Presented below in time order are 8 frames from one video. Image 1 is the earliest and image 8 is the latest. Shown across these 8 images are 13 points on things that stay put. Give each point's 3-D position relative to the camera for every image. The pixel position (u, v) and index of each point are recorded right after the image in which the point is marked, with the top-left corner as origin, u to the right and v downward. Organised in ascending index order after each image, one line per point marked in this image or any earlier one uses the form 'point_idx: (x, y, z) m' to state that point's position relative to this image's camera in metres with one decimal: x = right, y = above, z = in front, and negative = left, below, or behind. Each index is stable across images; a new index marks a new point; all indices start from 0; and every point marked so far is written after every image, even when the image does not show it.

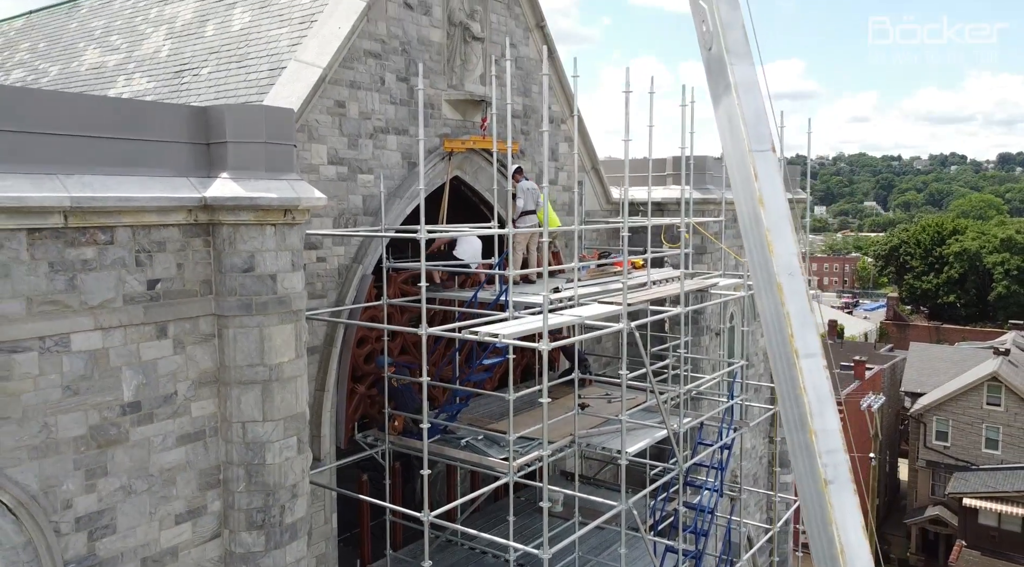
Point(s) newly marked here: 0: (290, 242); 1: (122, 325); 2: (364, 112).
0: (-2.0, +0.4, +8.0) m
1: (-3.2, -0.3, +7.1) m
2: (-2.0, +2.3, +11.6) m
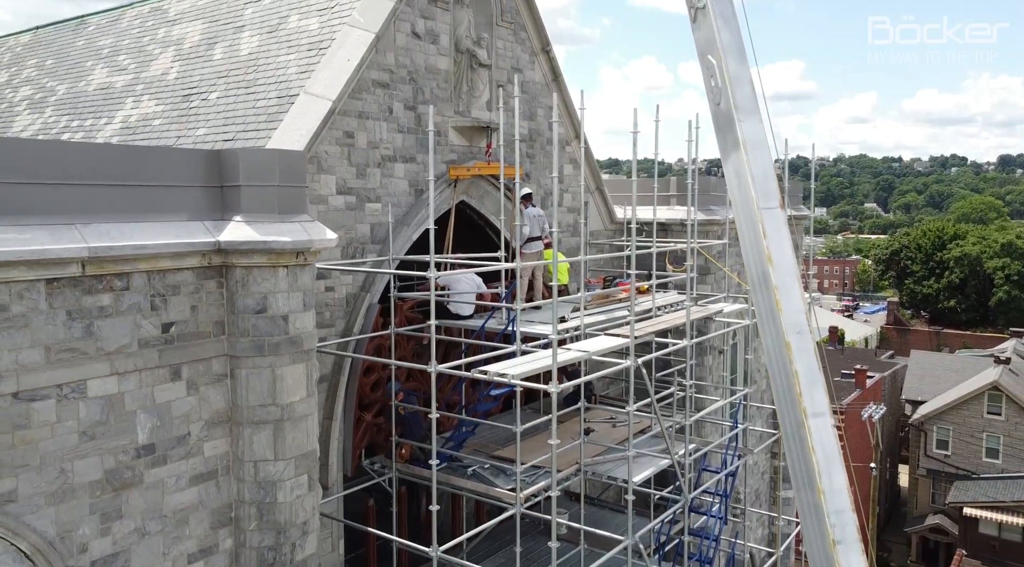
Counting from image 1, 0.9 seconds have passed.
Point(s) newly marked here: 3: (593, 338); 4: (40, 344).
0: (-2.0, 0.0, +8.1) m
1: (-3.1, -0.7, +7.2) m
2: (-1.9, +1.9, +11.7) m
3: (+1.0, -0.7, +10.3) m
4: (-3.6, -0.5, +6.5) m
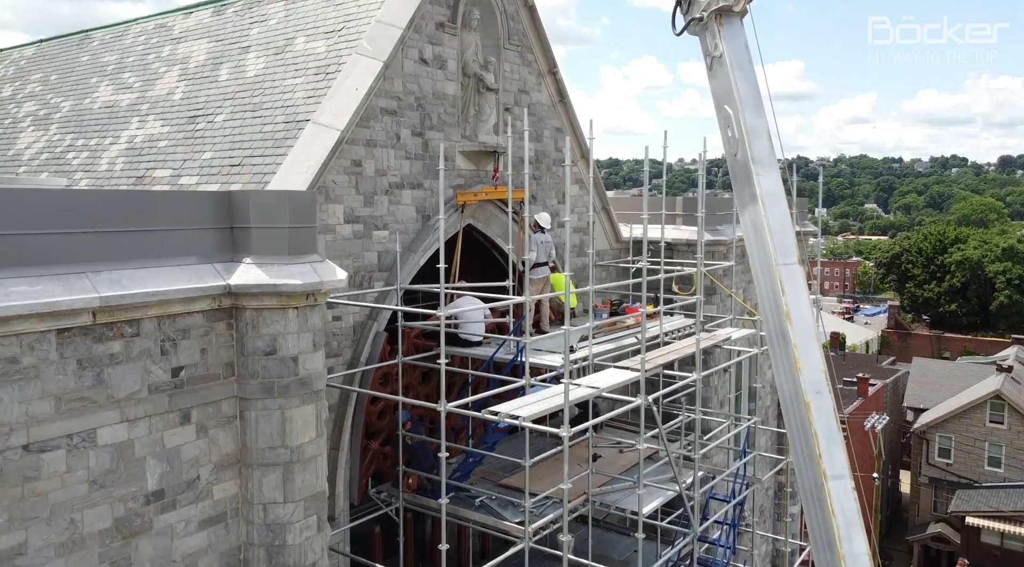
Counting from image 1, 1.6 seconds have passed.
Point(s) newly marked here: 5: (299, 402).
0: (-1.9, -0.4, +8.0) m
1: (-3.0, -1.1, +7.1) m
2: (-1.8, +1.5, +11.6) m
3: (+1.1, -1.0, +10.2) m
4: (-3.5, -0.8, +6.5) m
5: (-2.0, -1.1, +7.9) m
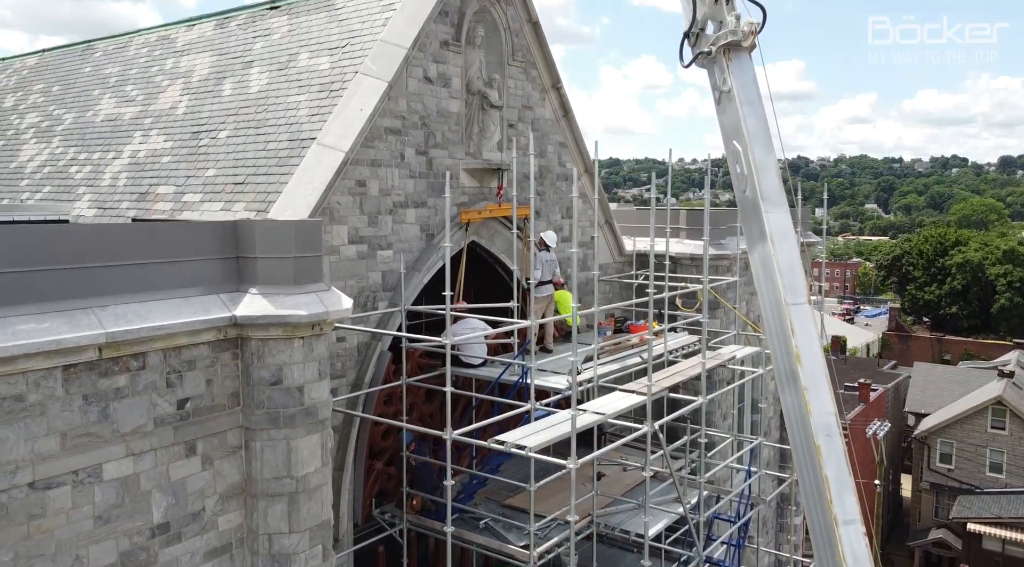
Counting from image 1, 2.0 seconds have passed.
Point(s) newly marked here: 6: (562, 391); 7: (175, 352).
0: (-1.8, -0.6, +8.0) m
1: (-3.0, -1.4, +7.1) m
2: (-1.7, +1.3, +11.6) m
3: (+1.2, -1.3, +10.2) m
4: (-3.4, -1.1, +6.5) m
5: (-1.9, -1.3, +7.9) m
6: (+0.6, -1.3, +10.7) m
7: (-2.8, -0.6, +7.2) m
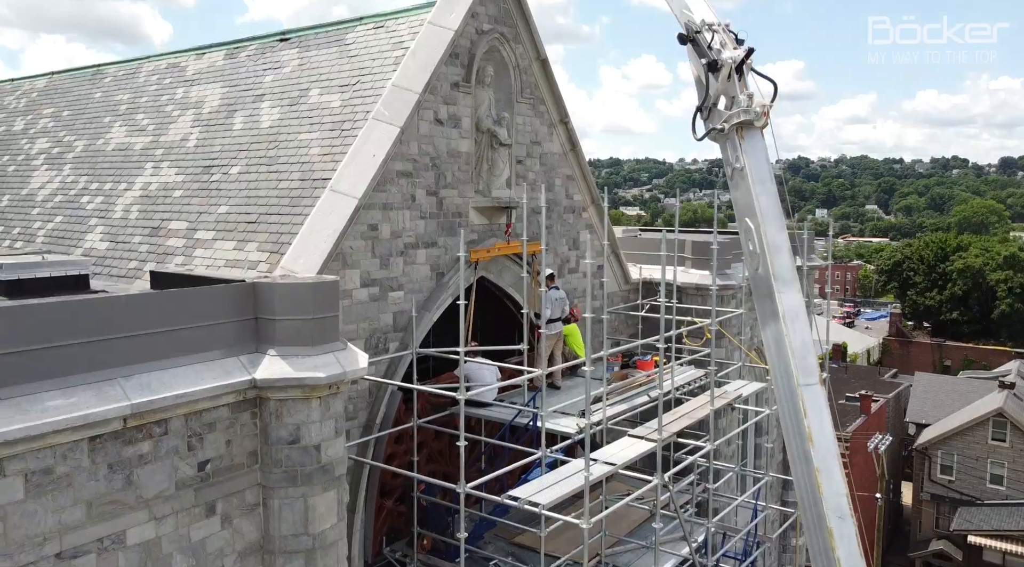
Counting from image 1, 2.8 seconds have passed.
0: (-1.7, -1.2, +8.1) m
1: (-2.8, -1.9, +7.2) m
2: (-1.6, +0.7, +11.7) m
3: (+1.3, -1.9, +10.3) m
4: (-3.3, -1.7, +6.6) m
5: (-1.8, -1.9, +8.0) m
6: (+0.8, -1.9, +10.9) m
7: (-2.7, -1.1, +7.4) m
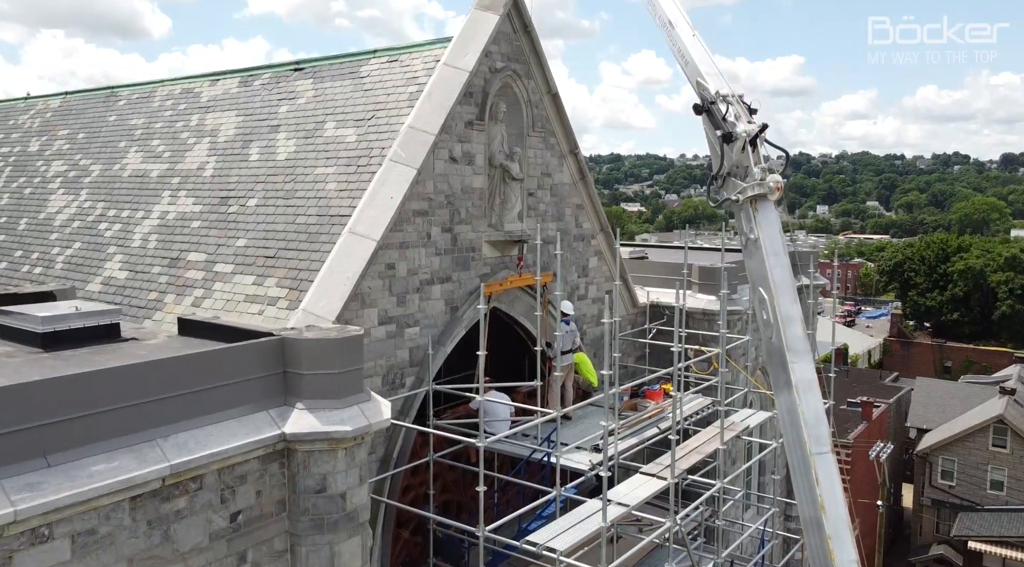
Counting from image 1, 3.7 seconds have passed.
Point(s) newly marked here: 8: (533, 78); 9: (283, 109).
0: (-1.5, -1.7, +8.4) m
1: (-2.6, -2.4, +7.5) m
2: (-1.4, +0.2, +12.0) m
3: (+1.5, -2.4, +10.6) m
4: (-3.1, -2.2, +6.9) m
5: (-1.6, -2.4, +8.3) m
6: (+0.9, -2.4, +11.2) m
7: (-2.5, -1.7, +7.7) m
8: (+0.3, +3.4, +14.3) m
9: (-4.2, +3.3, +16.0) m
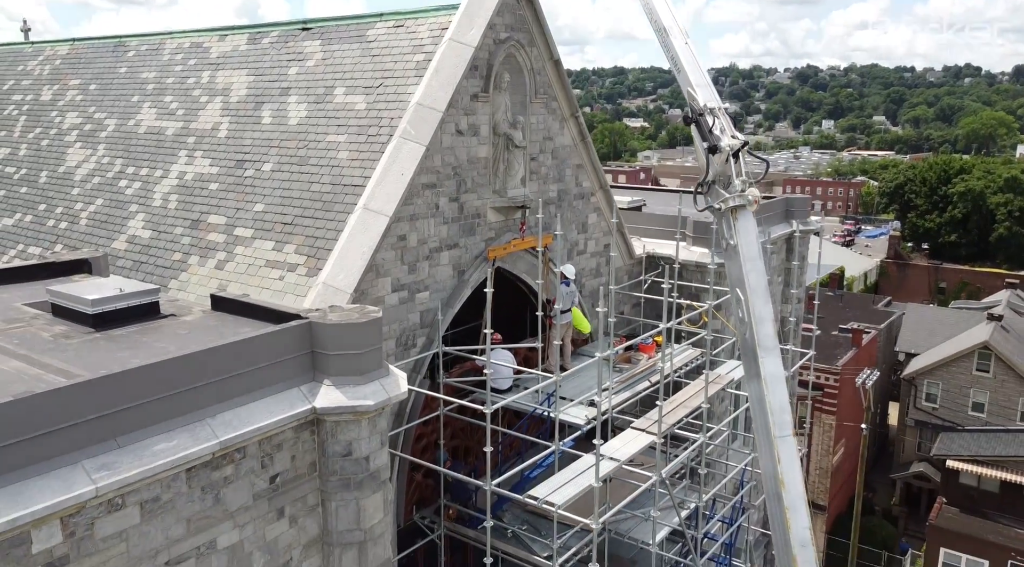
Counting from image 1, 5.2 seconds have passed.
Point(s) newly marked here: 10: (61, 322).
0: (-1.4, -1.6, +9.5) m
1: (-2.6, -2.4, +8.7) m
2: (-1.4, +0.7, +12.9) m
3: (+1.5, -2.1, +11.8) m
4: (-3.1, -2.2, +8.0) m
5: (-1.5, -2.3, +9.5) m
6: (+1.0, -2.0, +12.3) m
7: (-2.5, -1.6, +8.8) m
8: (+0.4, +4.1, +14.9) m
9: (-4.2, +4.1, +16.5) m
10: (-5.2, -0.5, +10.0) m
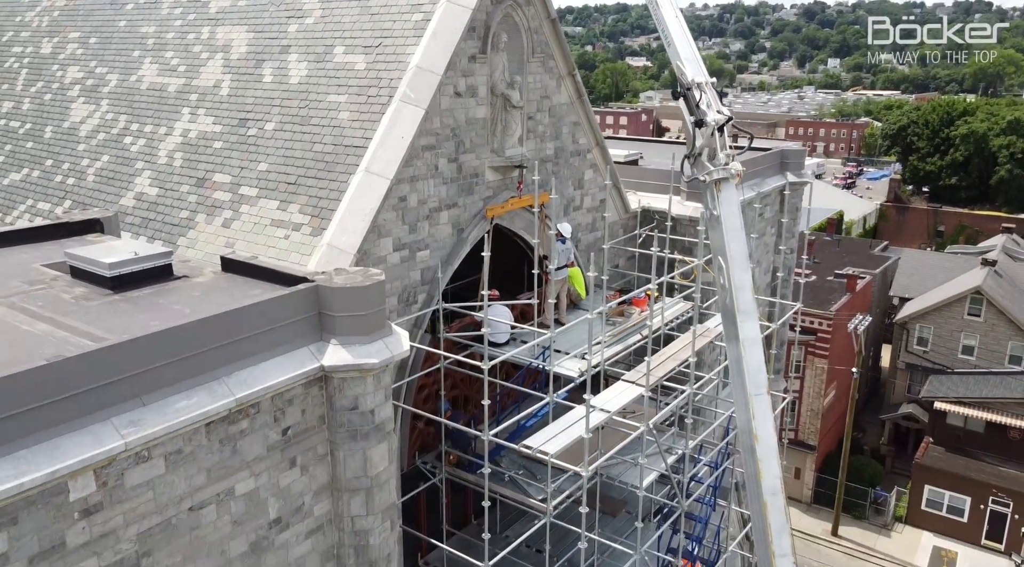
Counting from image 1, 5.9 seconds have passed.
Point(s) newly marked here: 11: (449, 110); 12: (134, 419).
0: (-1.5, -1.1, +10.1) m
1: (-2.7, -2.0, +9.4) m
2: (-1.4, +1.3, +13.4) m
3: (+1.4, -1.5, +12.4) m
4: (-3.1, -1.9, +8.7) m
5: (-1.6, -1.9, +10.2) m
6: (+0.9, -1.4, +13.0) m
7: (-2.5, -1.2, +9.4) m
8: (+0.3, +4.8, +15.1) m
9: (-4.2, +5.0, +16.8) m
10: (-5.3, 0.0, +10.6) m
11: (-1.0, +2.7, +13.7) m
12: (-3.5, -1.2, +8.0) m
